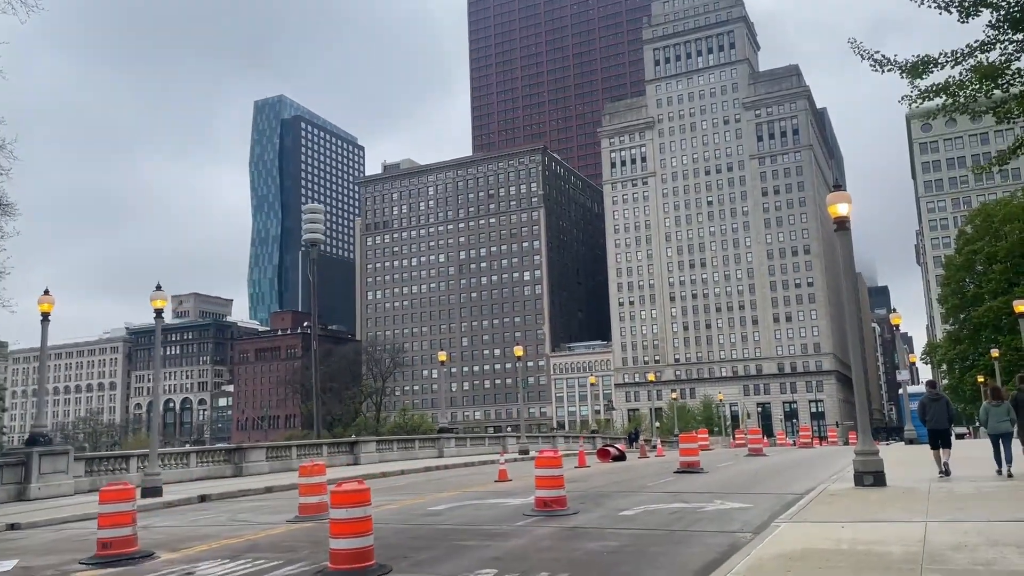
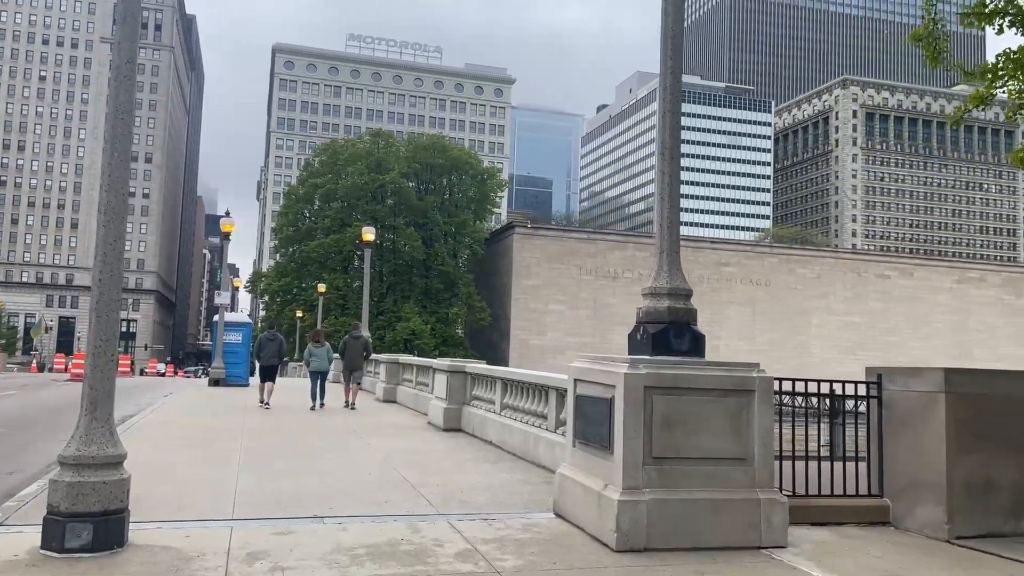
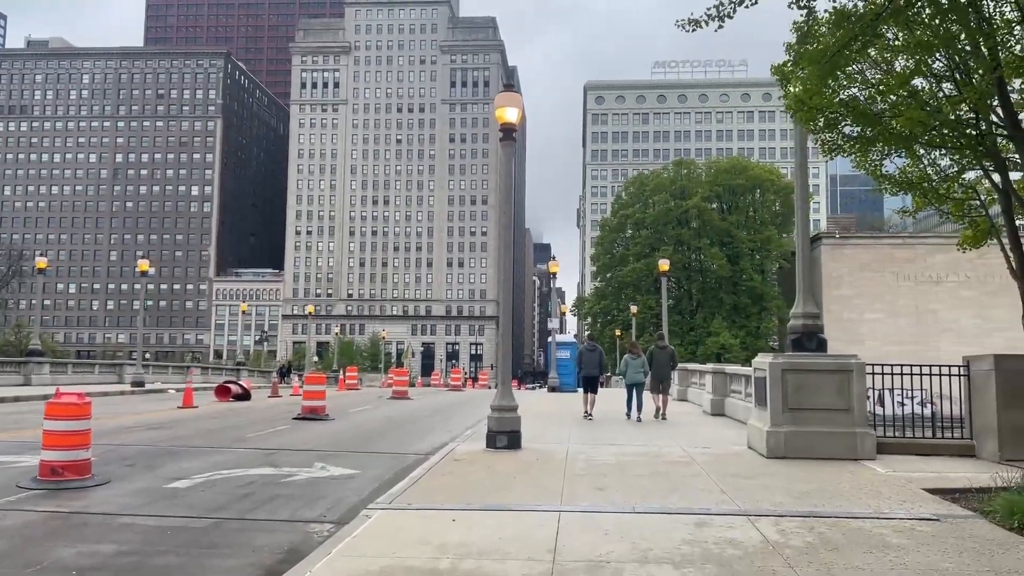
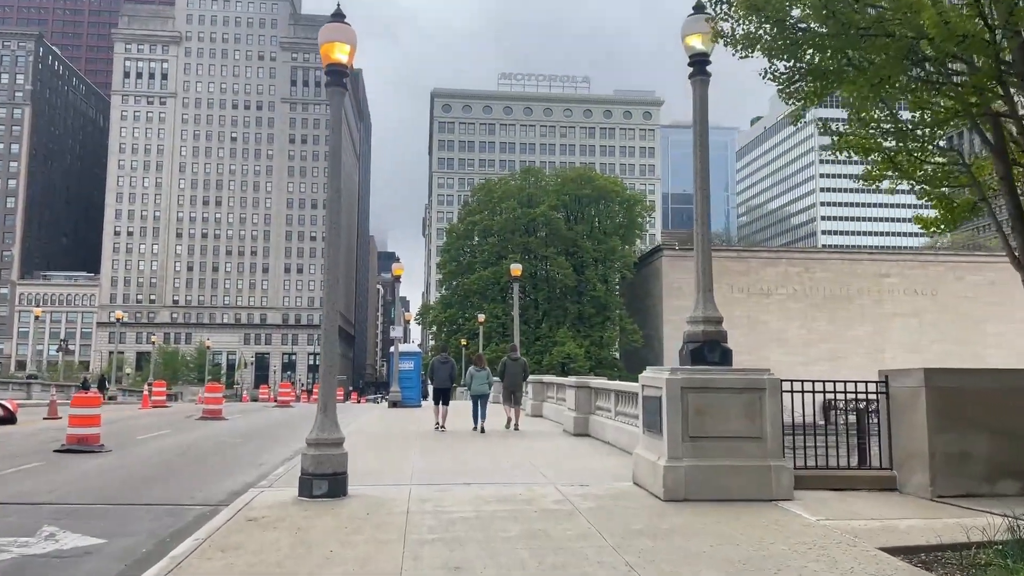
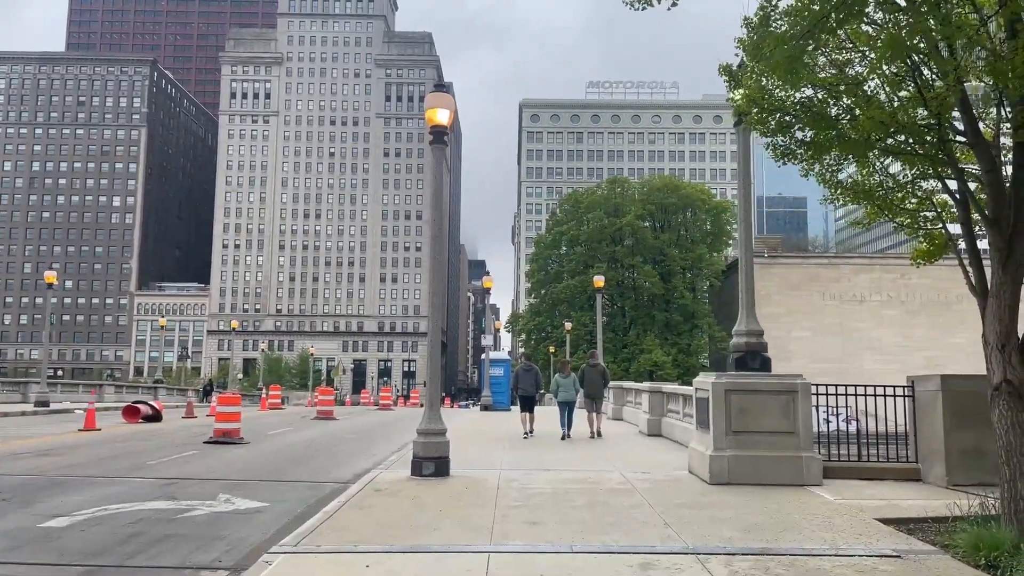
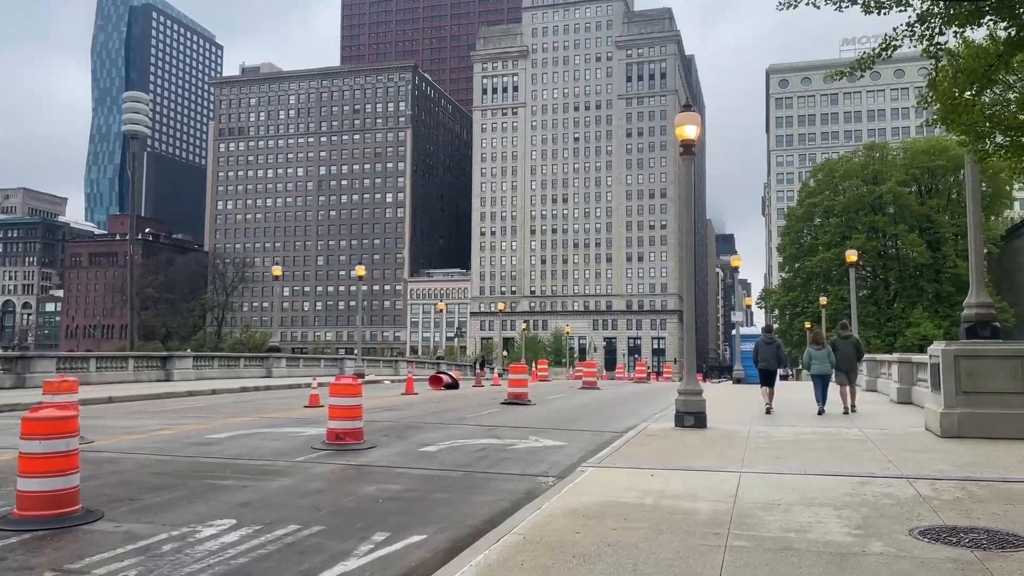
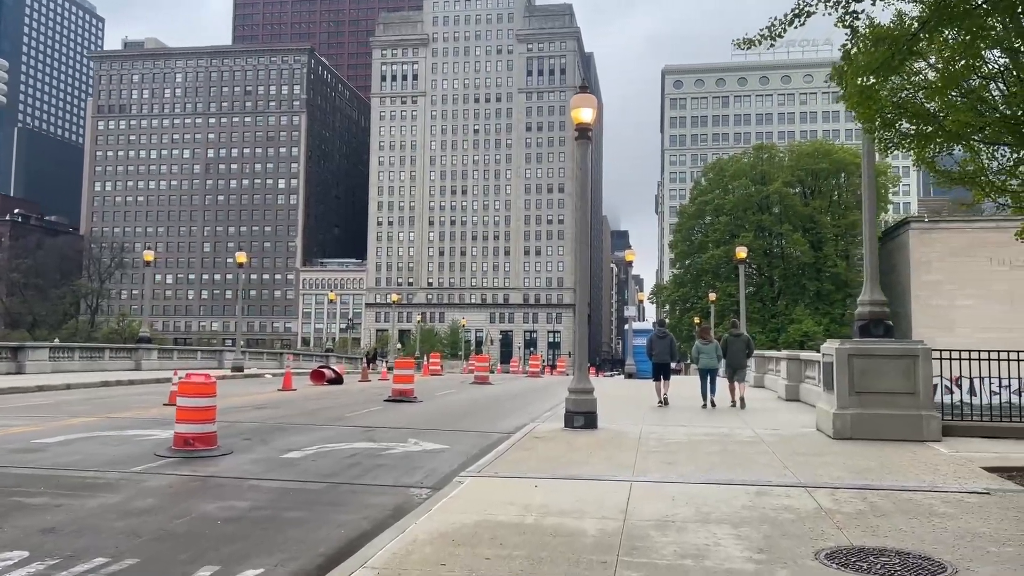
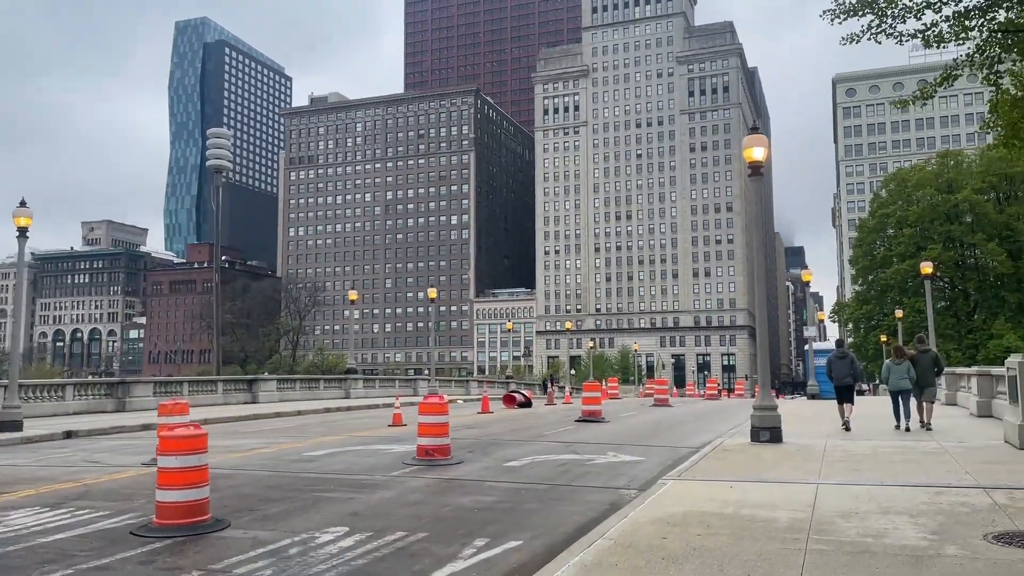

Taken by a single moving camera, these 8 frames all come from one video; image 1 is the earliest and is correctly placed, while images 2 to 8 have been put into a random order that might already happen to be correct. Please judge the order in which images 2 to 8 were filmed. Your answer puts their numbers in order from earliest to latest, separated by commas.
8, 6, 7, 3, 5, 4, 2
